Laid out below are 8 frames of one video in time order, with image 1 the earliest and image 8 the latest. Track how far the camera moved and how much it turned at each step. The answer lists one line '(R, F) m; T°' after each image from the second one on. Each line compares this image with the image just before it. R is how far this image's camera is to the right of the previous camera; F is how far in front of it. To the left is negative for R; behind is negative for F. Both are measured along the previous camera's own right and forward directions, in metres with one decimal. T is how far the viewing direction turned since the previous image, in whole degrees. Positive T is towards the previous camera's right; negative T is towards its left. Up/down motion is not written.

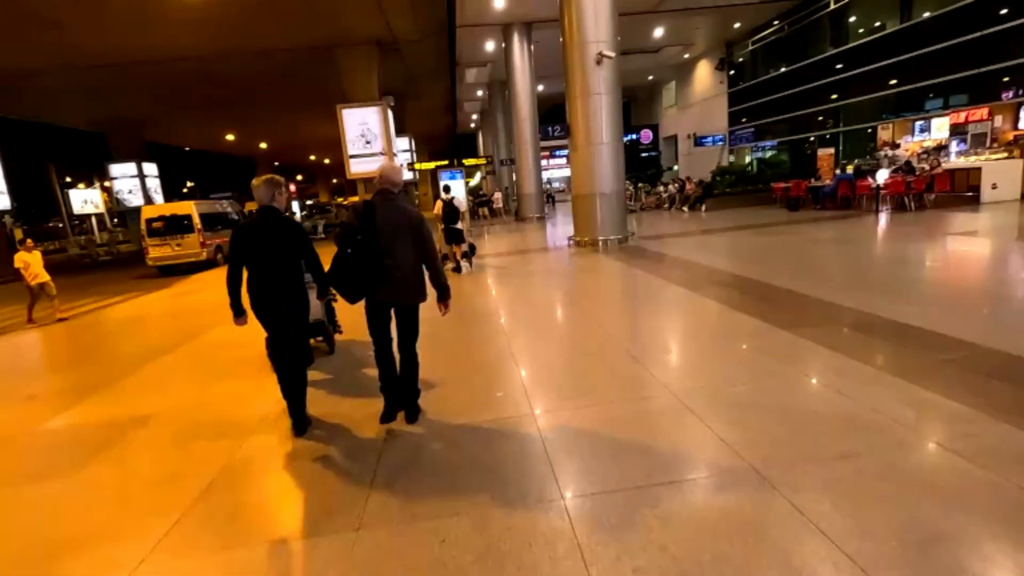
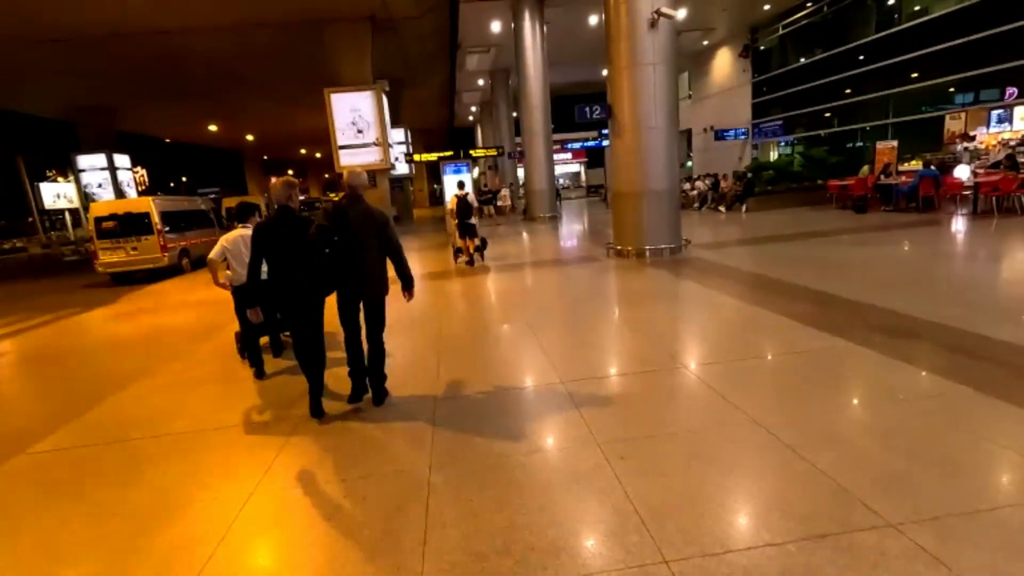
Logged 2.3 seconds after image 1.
(-0.5, +1.9) m; +1°
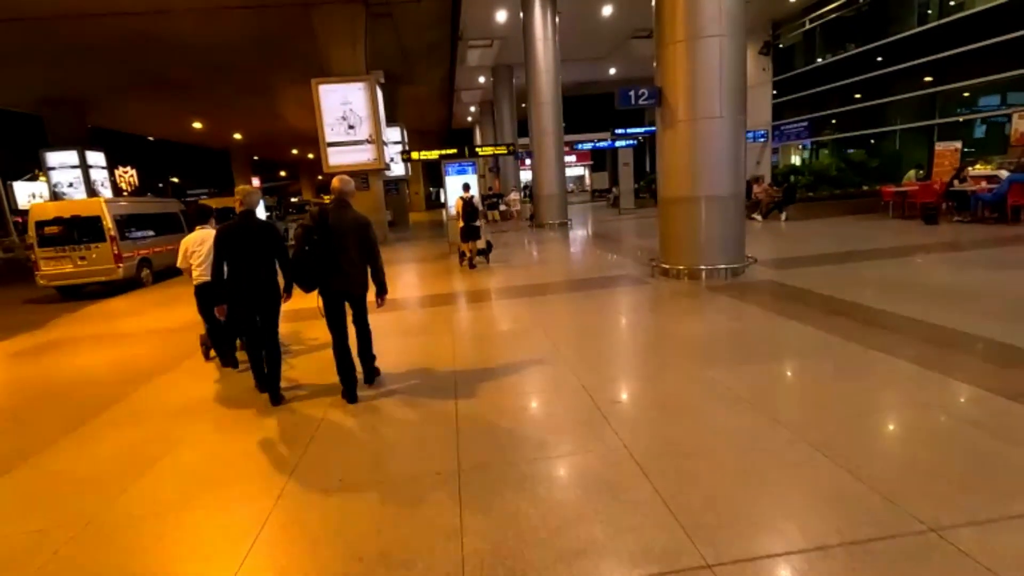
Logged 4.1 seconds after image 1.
(-0.3, +1.6) m; +1°
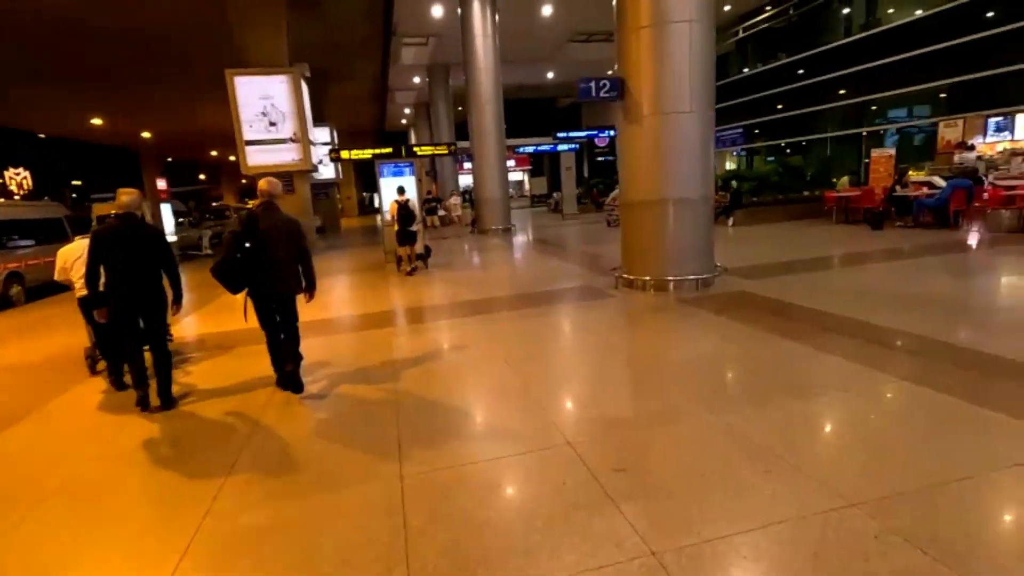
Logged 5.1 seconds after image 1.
(-0.1, +0.8) m; +7°
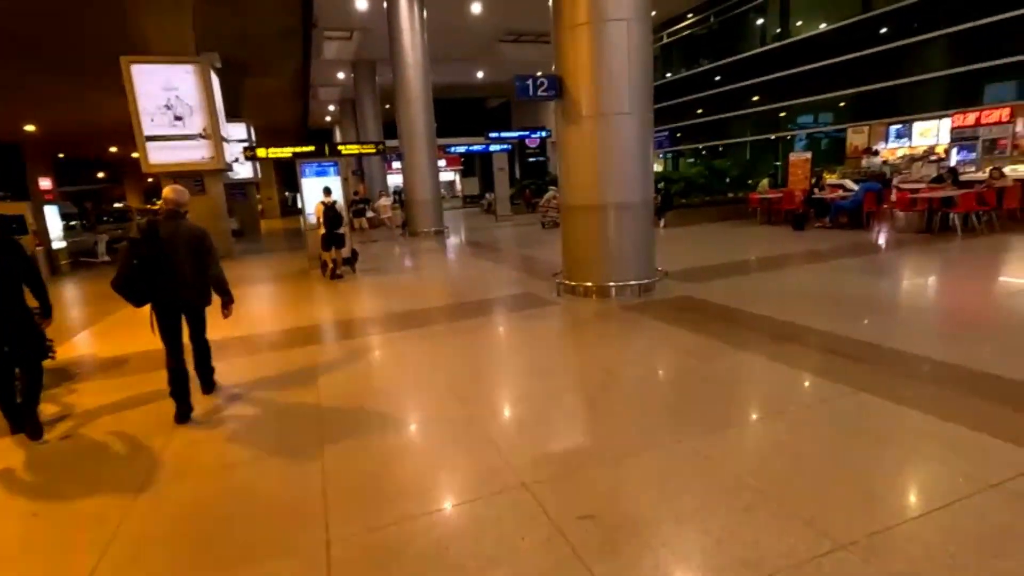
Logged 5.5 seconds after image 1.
(0.0, +0.3) m; +7°
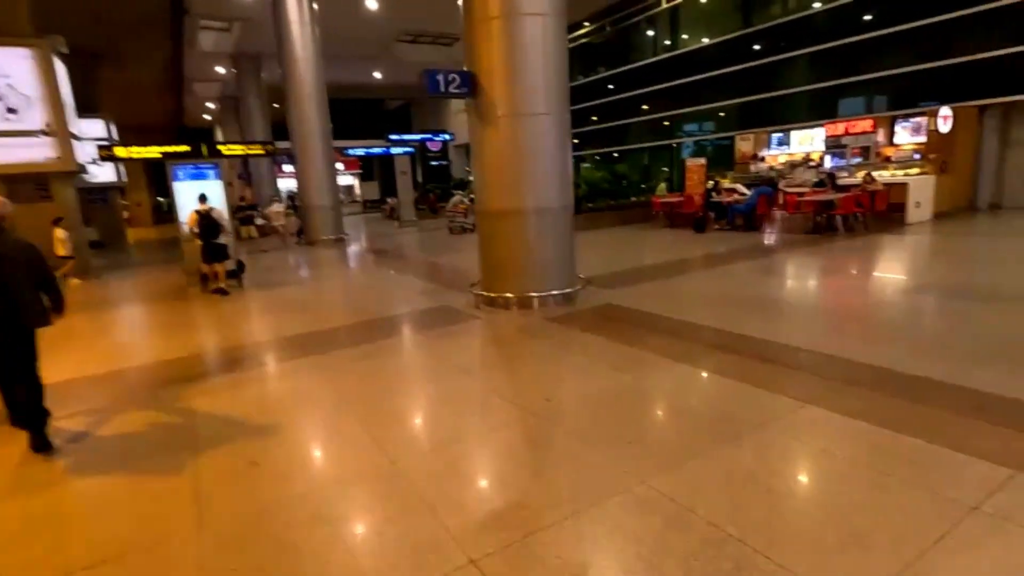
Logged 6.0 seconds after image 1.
(-0.1, +0.4) m; +10°
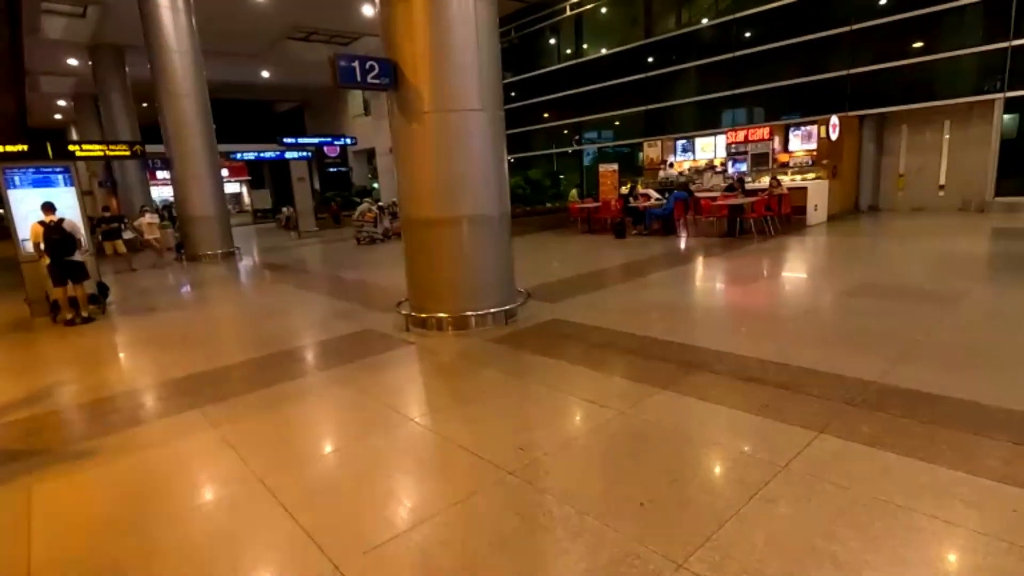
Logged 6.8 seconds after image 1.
(-0.2, +0.6) m; +10°
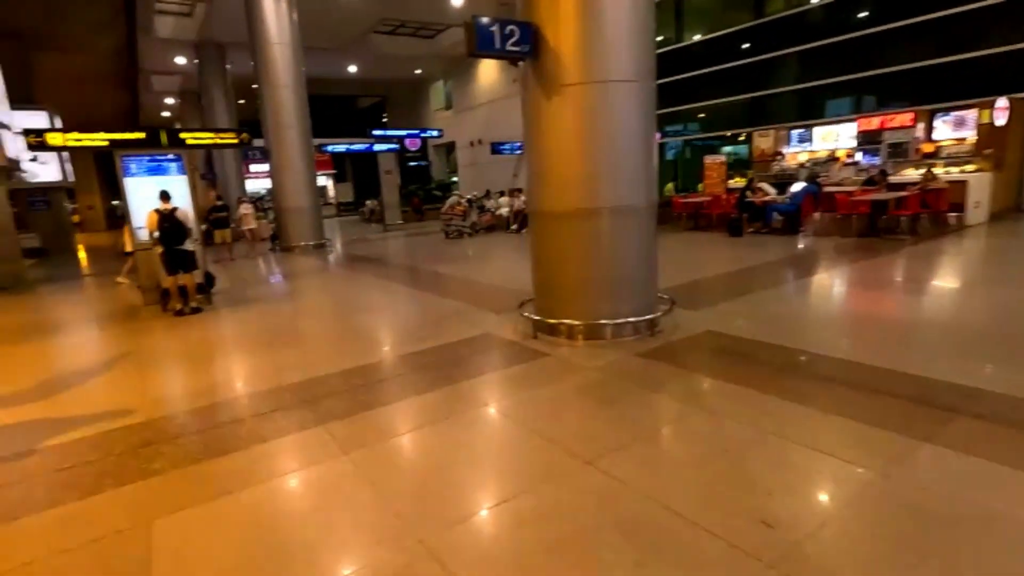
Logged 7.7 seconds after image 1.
(-0.6, +0.6) m; -7°
